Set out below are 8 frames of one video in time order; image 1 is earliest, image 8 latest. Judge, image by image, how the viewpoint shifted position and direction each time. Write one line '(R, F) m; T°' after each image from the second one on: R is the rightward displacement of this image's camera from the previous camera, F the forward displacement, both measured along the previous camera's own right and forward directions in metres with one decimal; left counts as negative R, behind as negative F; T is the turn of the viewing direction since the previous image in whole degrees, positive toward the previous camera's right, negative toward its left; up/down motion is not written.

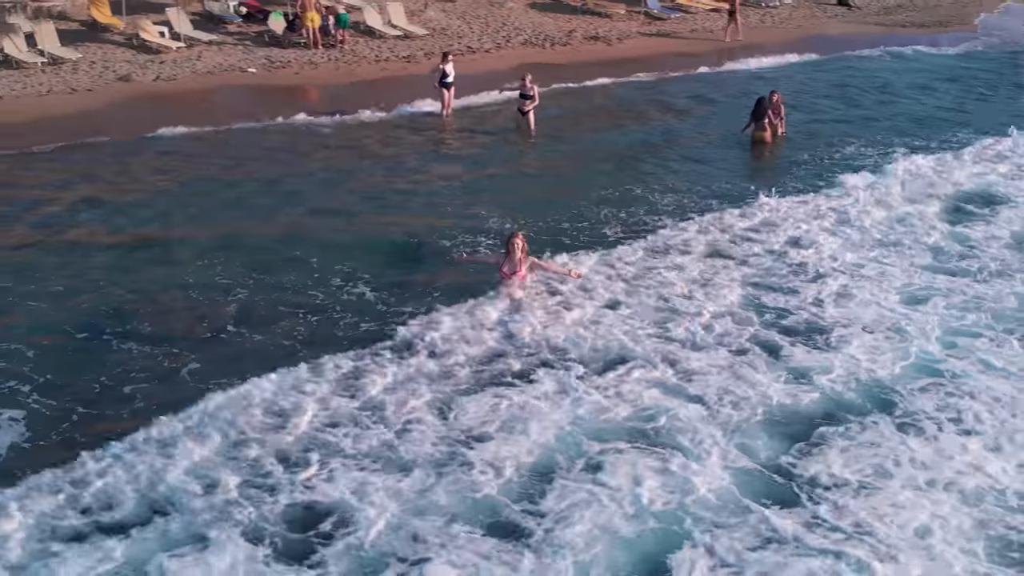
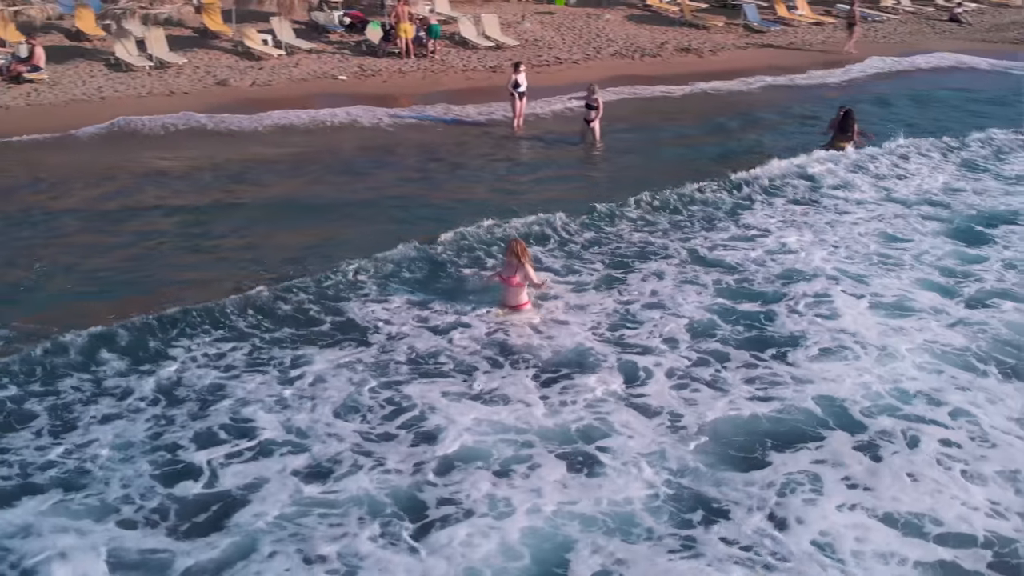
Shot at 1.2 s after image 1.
(+1.8, -0.5) m; -9°
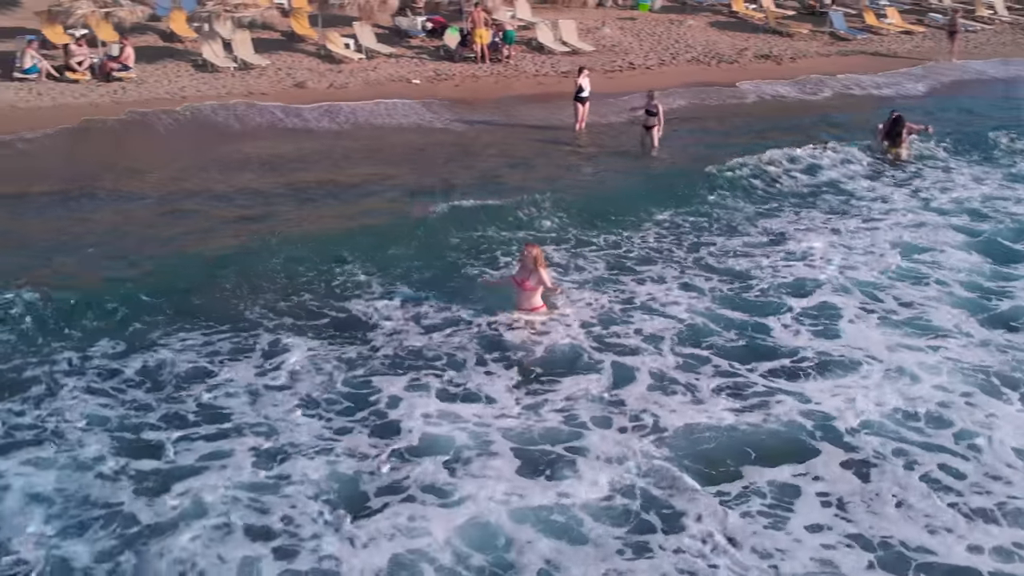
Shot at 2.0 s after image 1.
(+1.3, -0.3) m; -7°
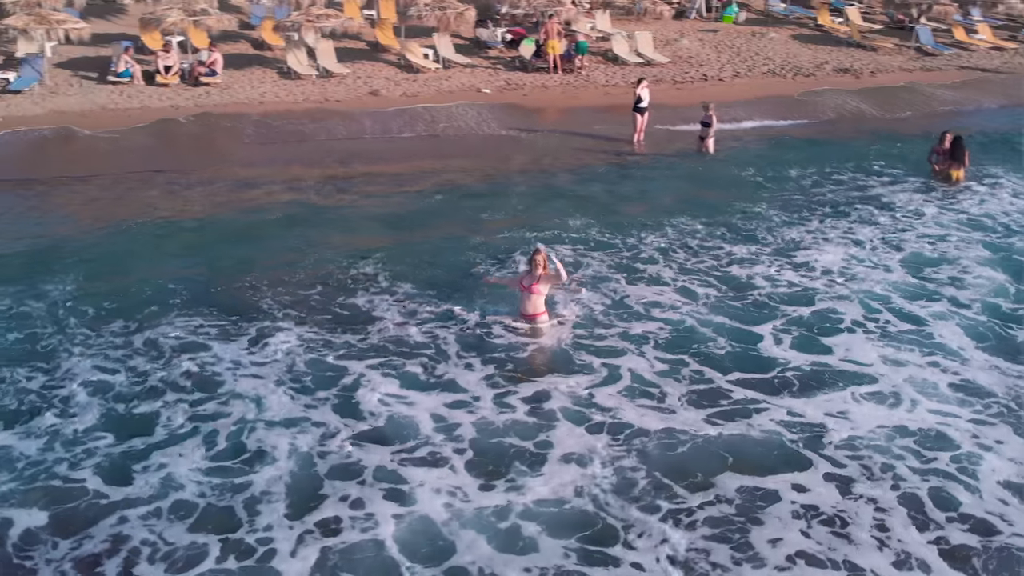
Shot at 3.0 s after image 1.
(+1.5, -0.3) m; -7°
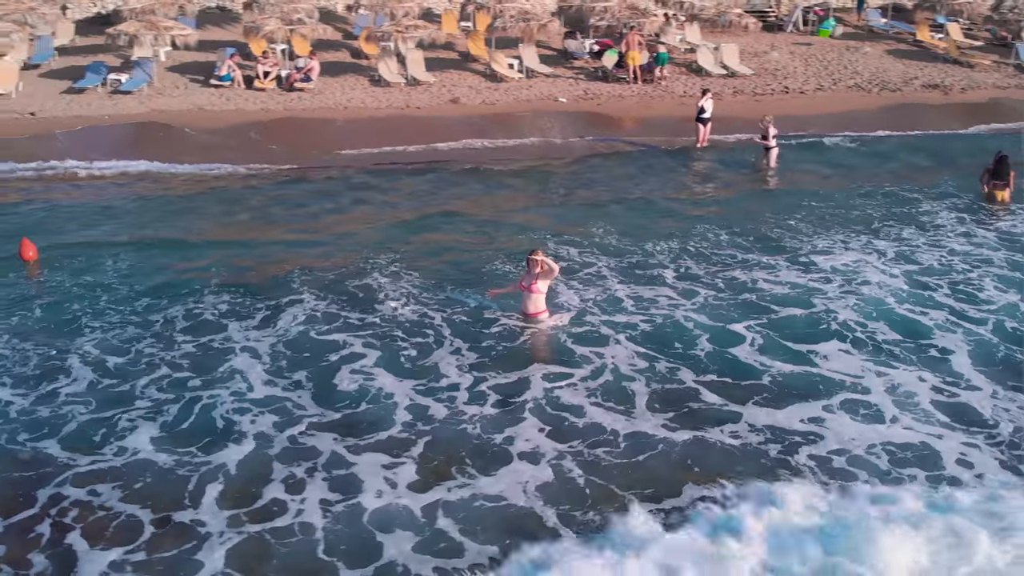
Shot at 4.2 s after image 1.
(+1.8, -0.4) m; -8°
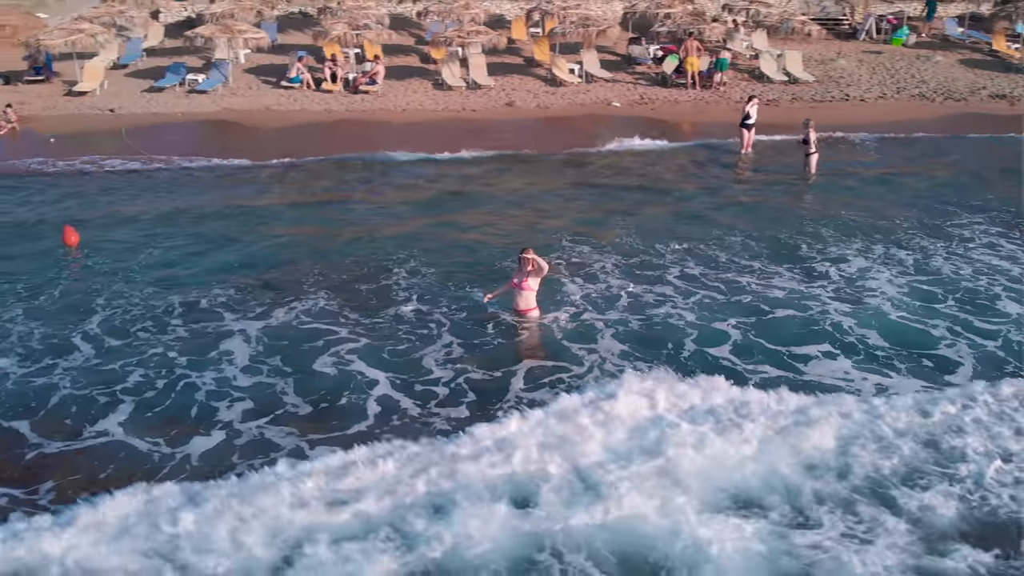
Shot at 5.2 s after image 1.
(+1.4, -0.2) m; -6°
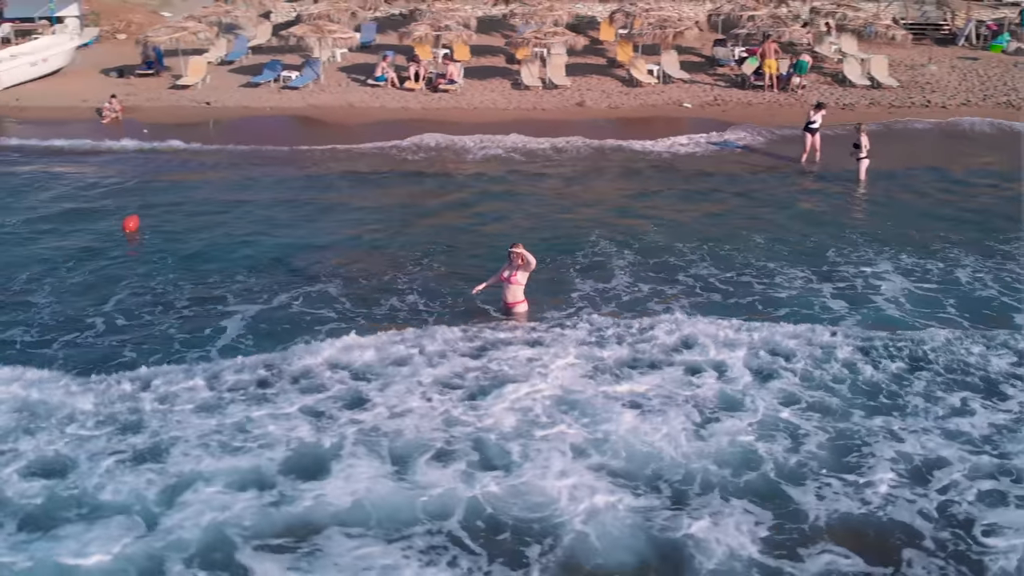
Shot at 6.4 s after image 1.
(+1.7, -0.1) m; -8°
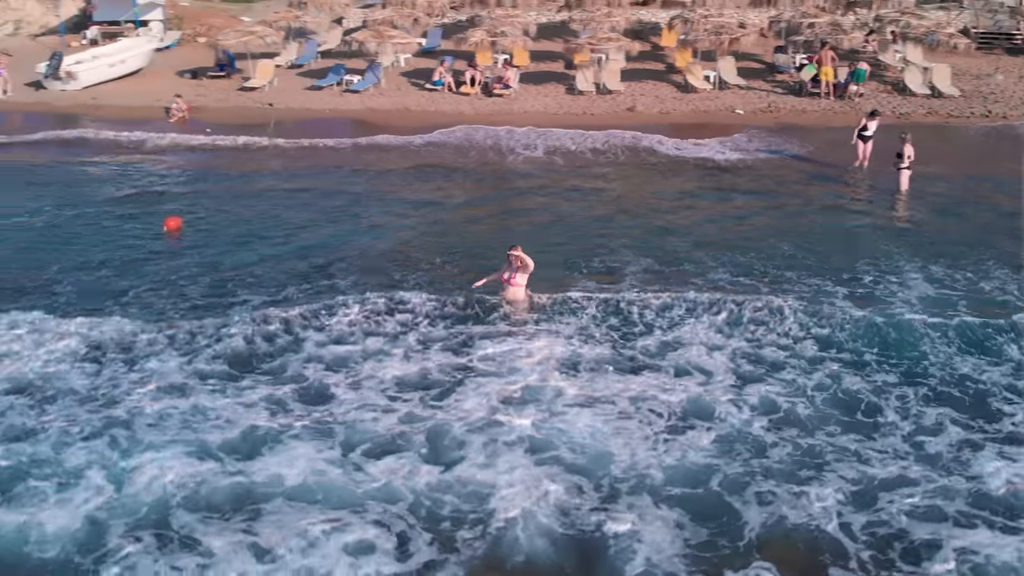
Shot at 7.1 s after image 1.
(+1.0, 0.0) m; -5°
